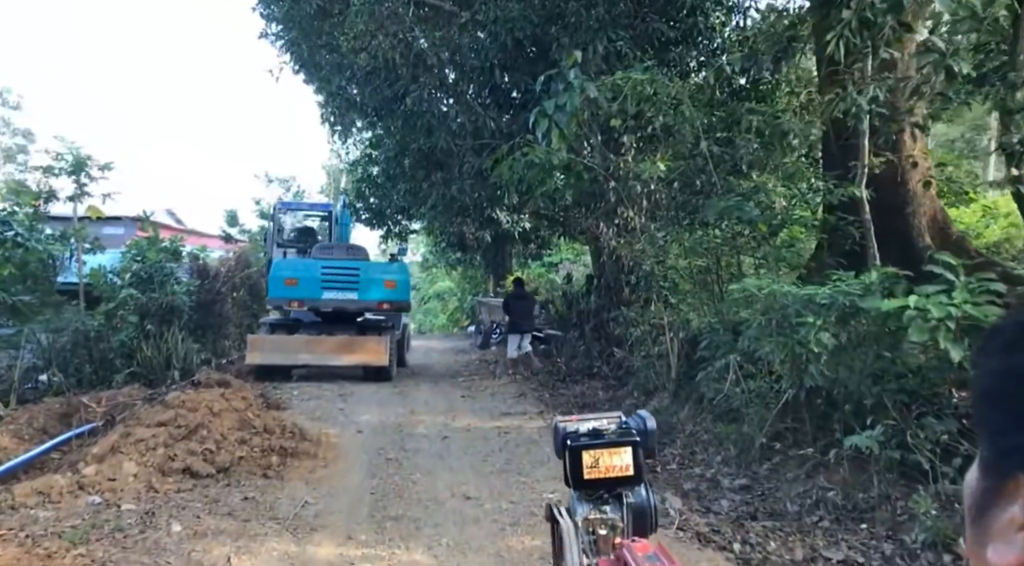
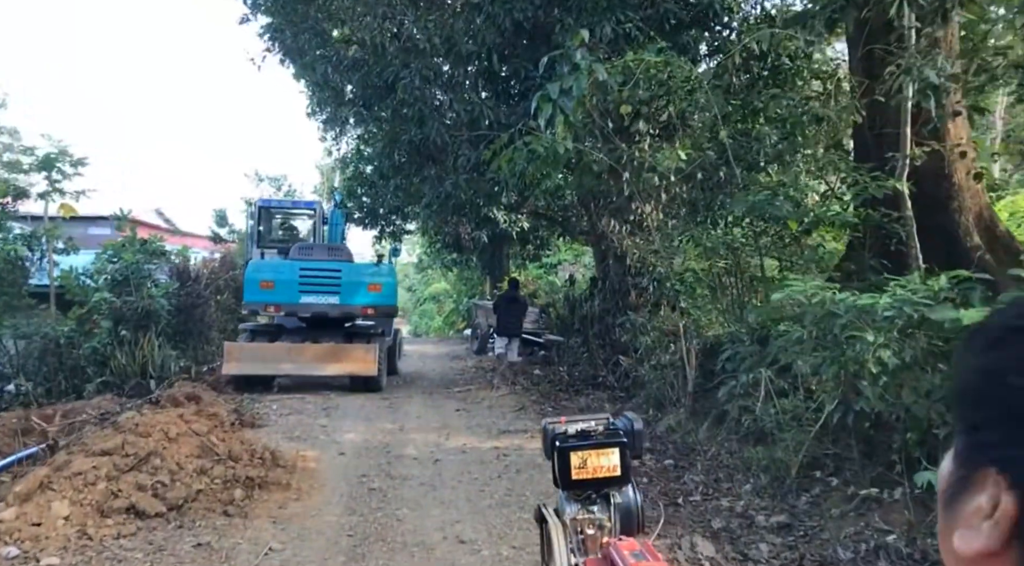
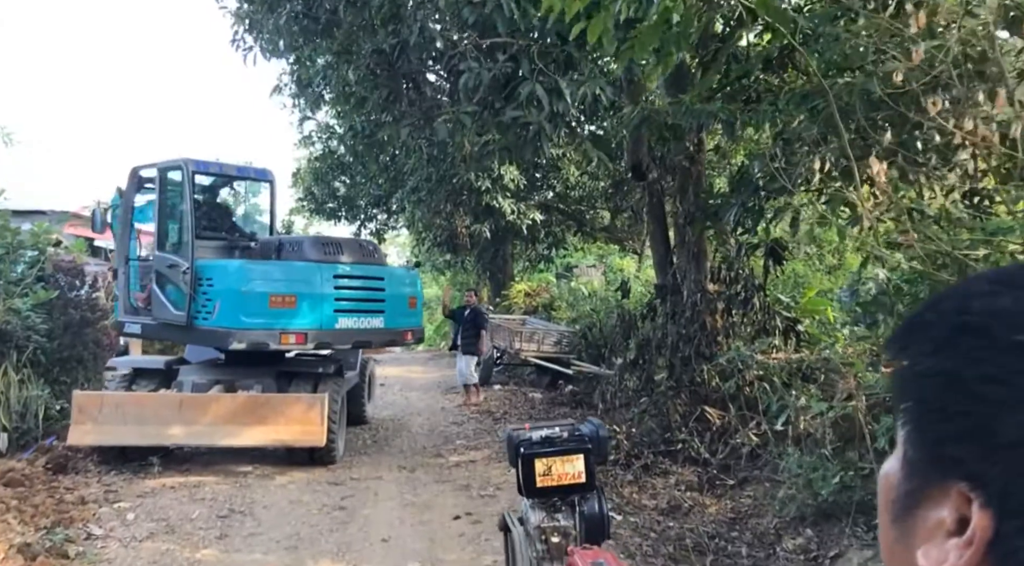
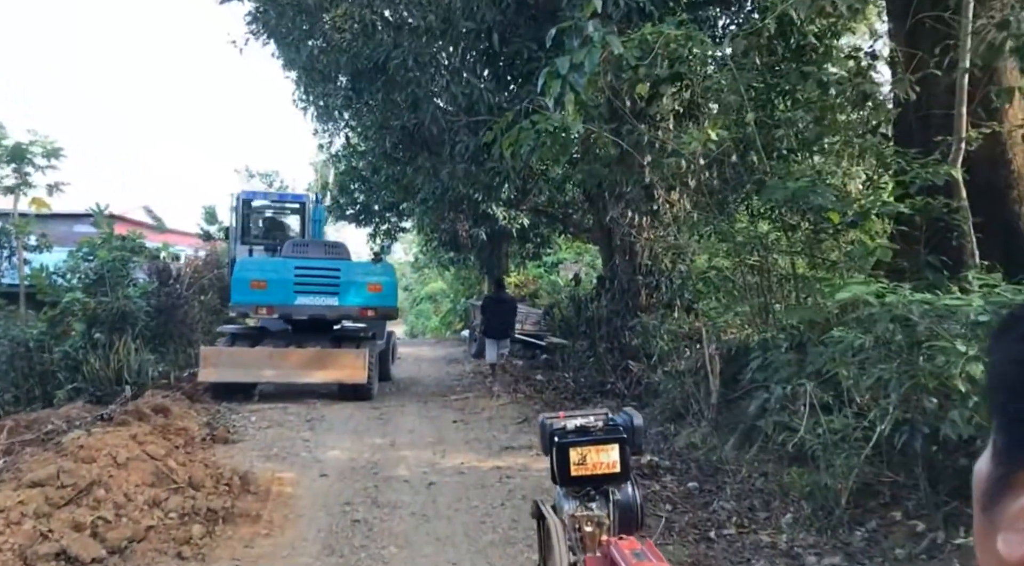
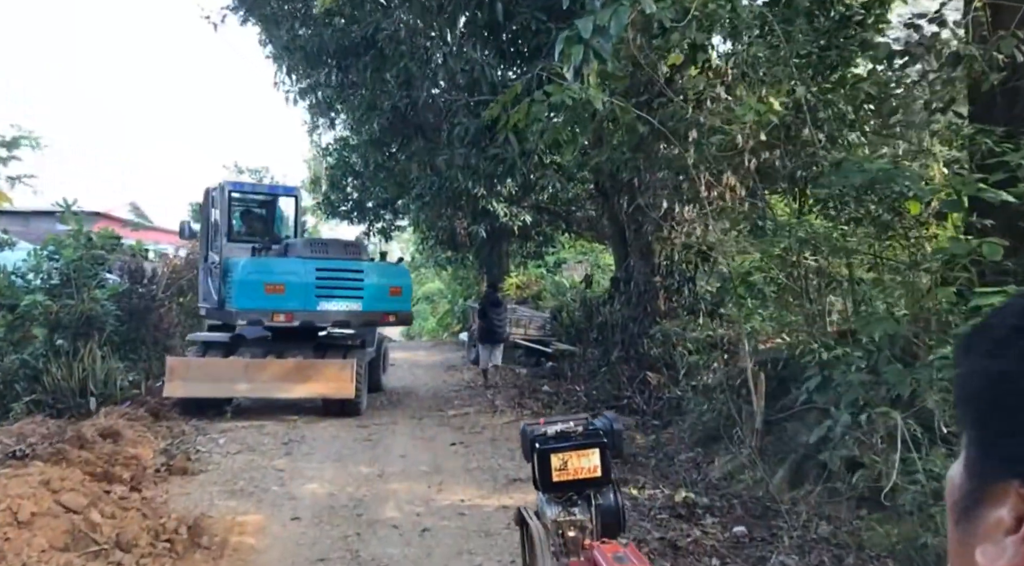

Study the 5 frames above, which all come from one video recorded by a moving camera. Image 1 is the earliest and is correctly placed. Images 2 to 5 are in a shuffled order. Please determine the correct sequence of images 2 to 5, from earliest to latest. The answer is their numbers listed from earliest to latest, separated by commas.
2, 4, 5, 3
